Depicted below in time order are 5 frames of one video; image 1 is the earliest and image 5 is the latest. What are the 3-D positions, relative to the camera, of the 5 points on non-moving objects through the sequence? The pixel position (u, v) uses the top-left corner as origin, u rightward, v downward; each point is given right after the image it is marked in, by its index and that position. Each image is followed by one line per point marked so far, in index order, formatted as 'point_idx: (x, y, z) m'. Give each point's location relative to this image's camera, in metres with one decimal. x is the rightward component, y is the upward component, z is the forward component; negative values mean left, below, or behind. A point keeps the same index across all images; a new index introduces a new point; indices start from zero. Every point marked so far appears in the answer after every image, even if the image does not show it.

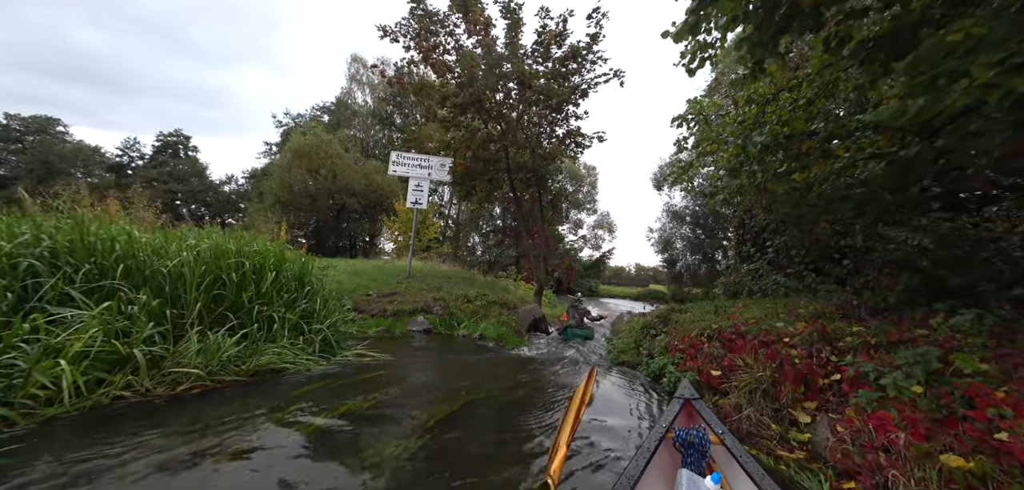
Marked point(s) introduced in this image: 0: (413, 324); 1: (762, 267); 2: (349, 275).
0: (-1.8, -1.4, +6.5) m
1: (+6.1, -0.5, +8.8) m
2: (-4.6, -0.8, +10.0) m
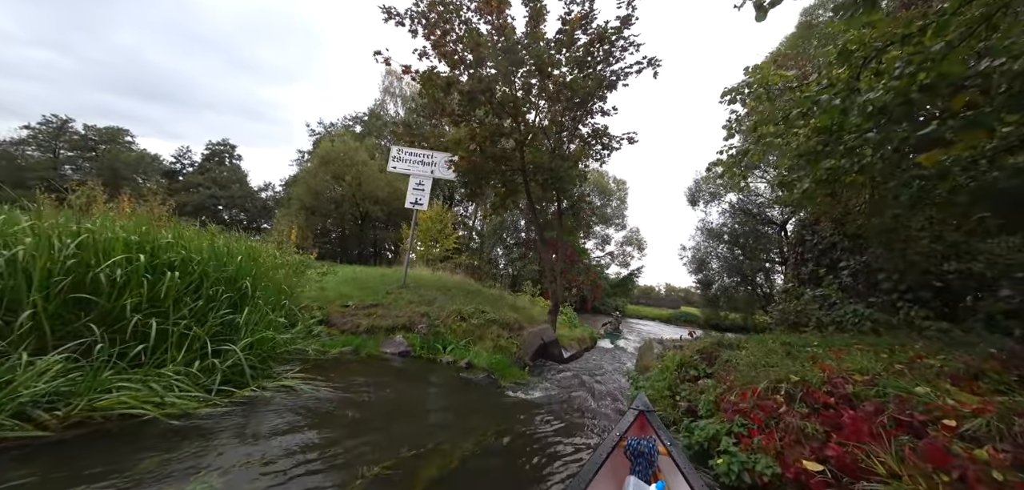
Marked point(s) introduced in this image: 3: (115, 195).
0: (-1.8, -1.5, +5.3) m
1: (+6.3, -1.0, +7.1) m
2: (-4.3, -0.9, +9.1) m
3: (-13.2, +1.7, +12.0) m
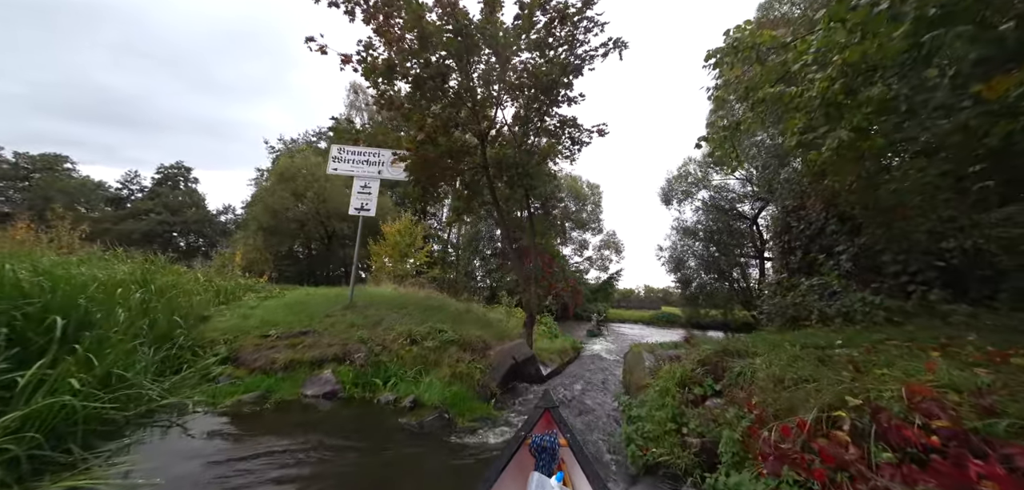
0: (-2.3, -1.6, +4.1) m
1: (+5.7, -0.7, +6.4) m
2: (-5.0, -1.3, +7.7) m
3: (-14.1, +0.7, +10.2) m
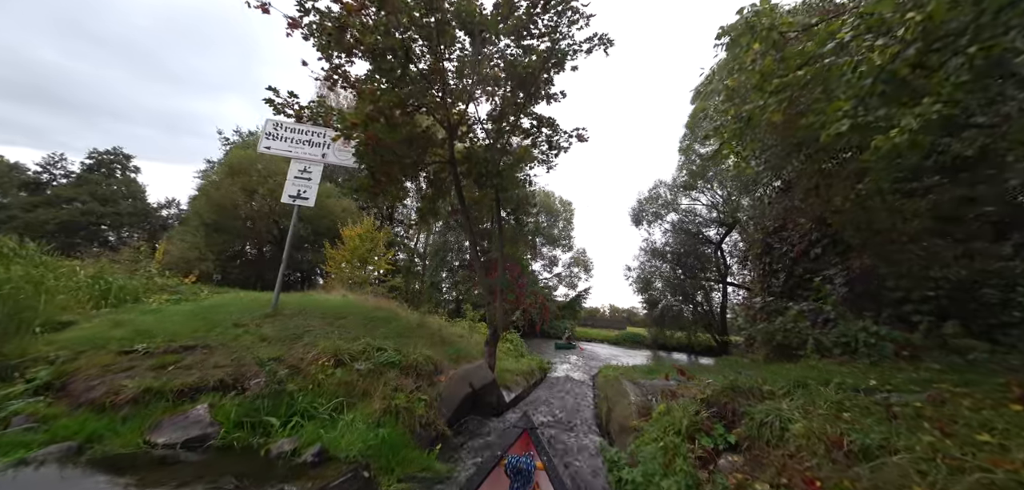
0: (-2.7, -1.4, +2.9) m
1: (+5.1, -1.0, +5.8) m
2: (-5.7, -1.2, +6.3) m
3: (-14.9, +1.2, +8.1) m
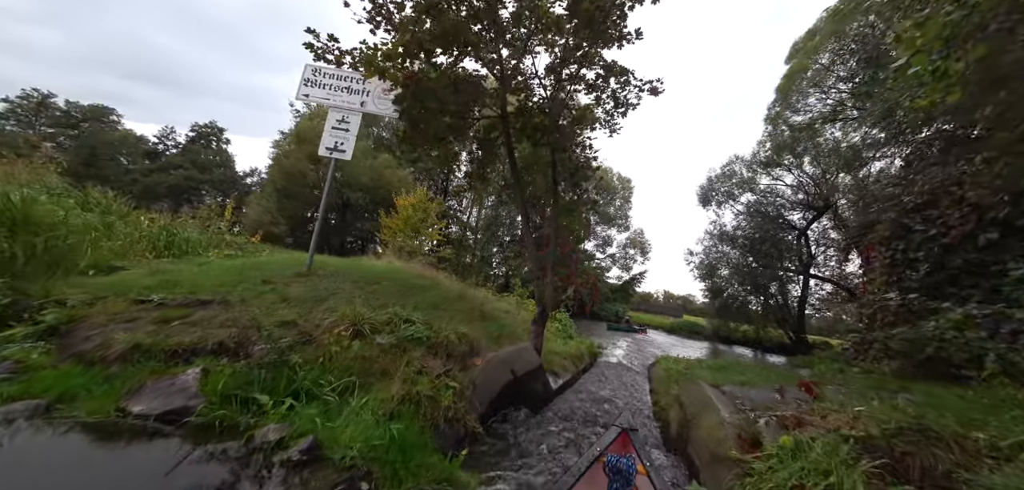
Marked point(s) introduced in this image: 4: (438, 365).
0: (-2.4, -1.0, +2.4) m
1: (+5.8, -0.8, +4.2) m
2: (-4.8, -0.4, +6.2) m
3: (-13.6, +2.6, +9.1) m
4: (-0.7, -1.1, +3.3) m
